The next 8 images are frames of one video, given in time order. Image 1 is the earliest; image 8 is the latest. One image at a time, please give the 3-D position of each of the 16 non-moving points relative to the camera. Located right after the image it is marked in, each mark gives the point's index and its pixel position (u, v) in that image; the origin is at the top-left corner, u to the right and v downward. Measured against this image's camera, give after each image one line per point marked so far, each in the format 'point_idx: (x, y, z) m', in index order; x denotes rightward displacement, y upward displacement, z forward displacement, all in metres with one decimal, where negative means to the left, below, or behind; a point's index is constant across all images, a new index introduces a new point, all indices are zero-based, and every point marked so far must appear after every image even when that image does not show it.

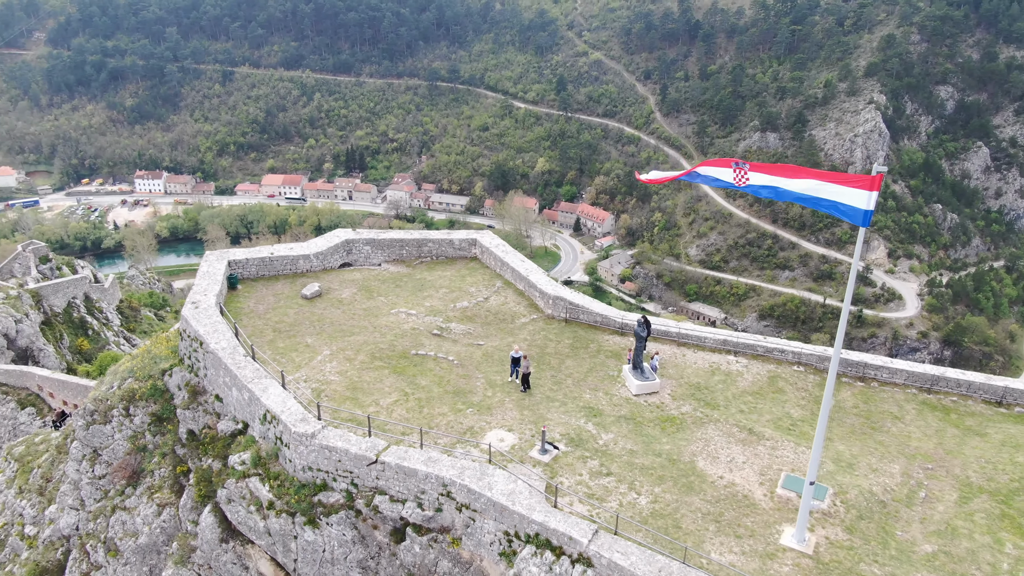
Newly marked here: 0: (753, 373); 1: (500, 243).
0: (+2.6, -0.9, +8.5) m
1: (-0.2, +0.6, +10.8) m
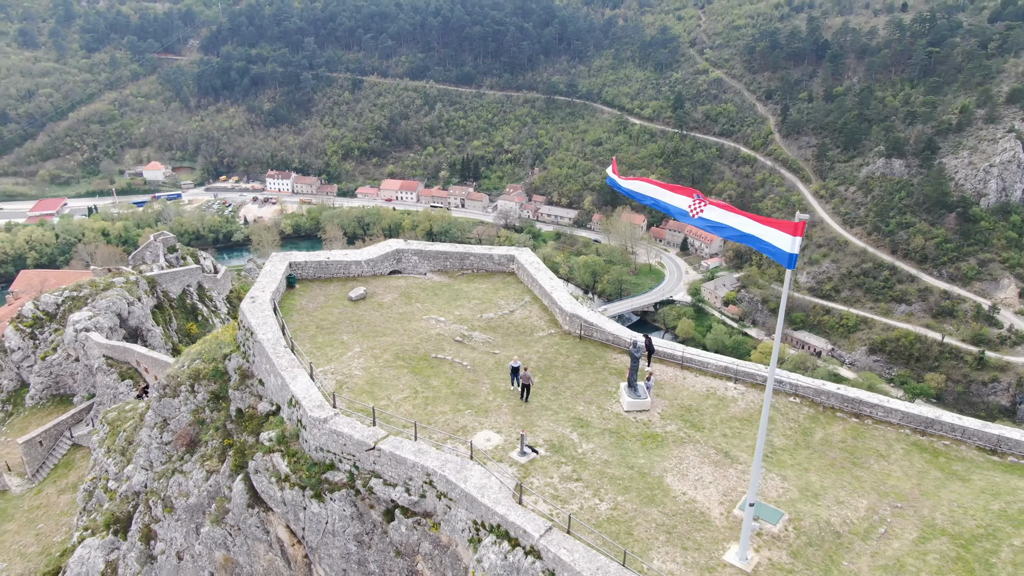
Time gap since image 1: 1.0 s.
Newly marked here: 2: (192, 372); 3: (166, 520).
0: (+2.6, -1.3, +8.8) m
1: (+0.3, +0.4, +11.5) m
2: (-4.5, -1.2, +10.8) m
3: (-4.4, -2.9, +9.9) m
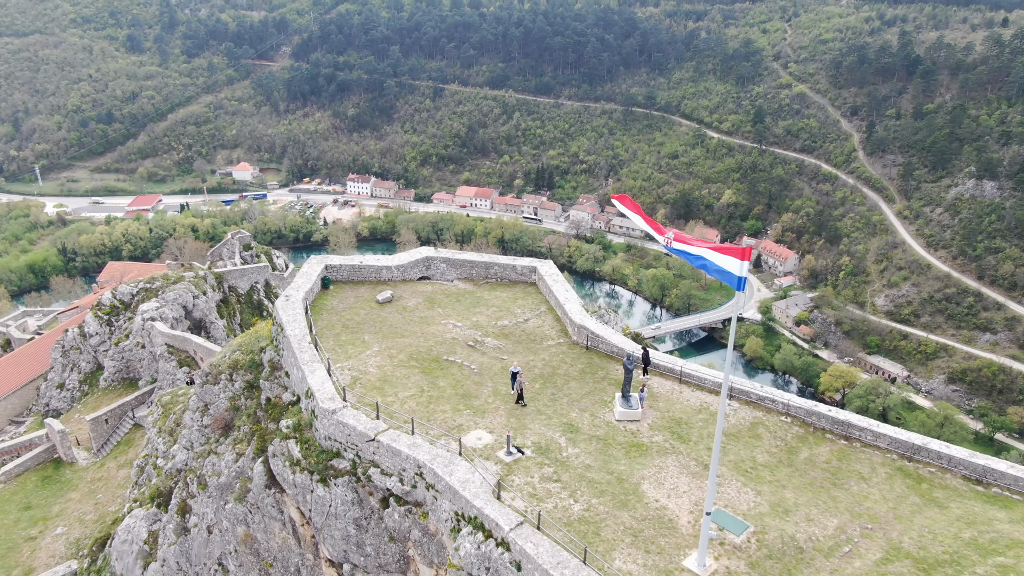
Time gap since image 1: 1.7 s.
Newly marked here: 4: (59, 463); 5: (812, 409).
0: (+2.6, -1.5, +9.1) m
1: (+0.7, +0.2, +12.0) m
2: (-4.2, -1.1, +11.8) m
3: (-4.3, -2.9, +10.9) m
4: (-9.5, -3.7, +16.3) m
5: (+3.4, -1.4, +9.0) m
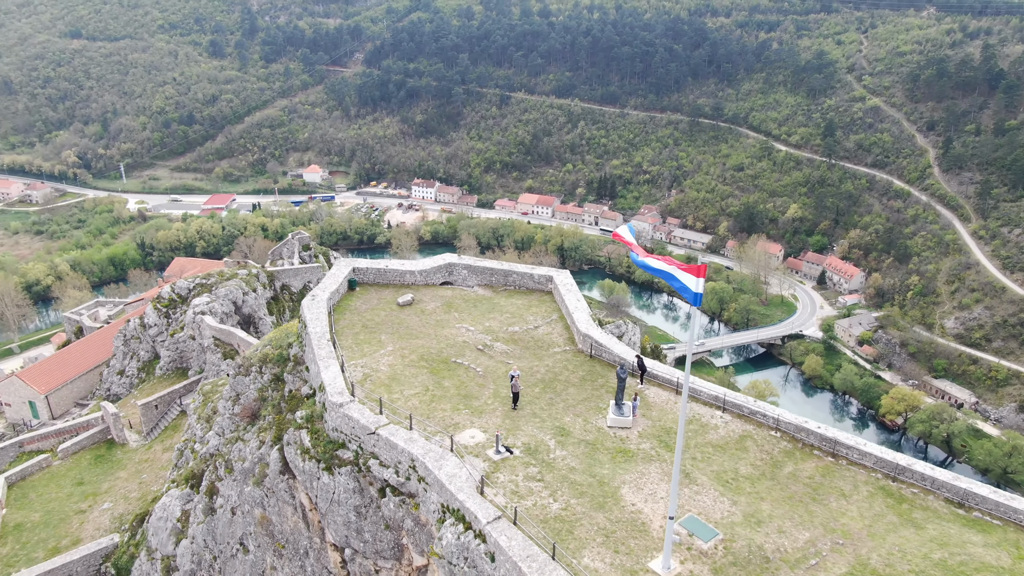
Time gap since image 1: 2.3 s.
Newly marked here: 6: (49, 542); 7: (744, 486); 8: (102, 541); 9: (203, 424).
0: (+2.6, -1.7, +9.3) m
1: (+0.9, +0.1, +12.4) m
2: (-4.0, -1.1, +12.6) m
3: (-4.3, -2.8, +11.6) m
4: (-9.0, -3.5, +17.4) m
5: (+3.4, -1.6, +9.2) m
6: (-8.4, -4.6, +14.2) m
7: (+2.5, -2.1, +8.3) m
8: (-7.3, -4.5, +13.9) m
9: (-5.5, -2.4, +13.9) m
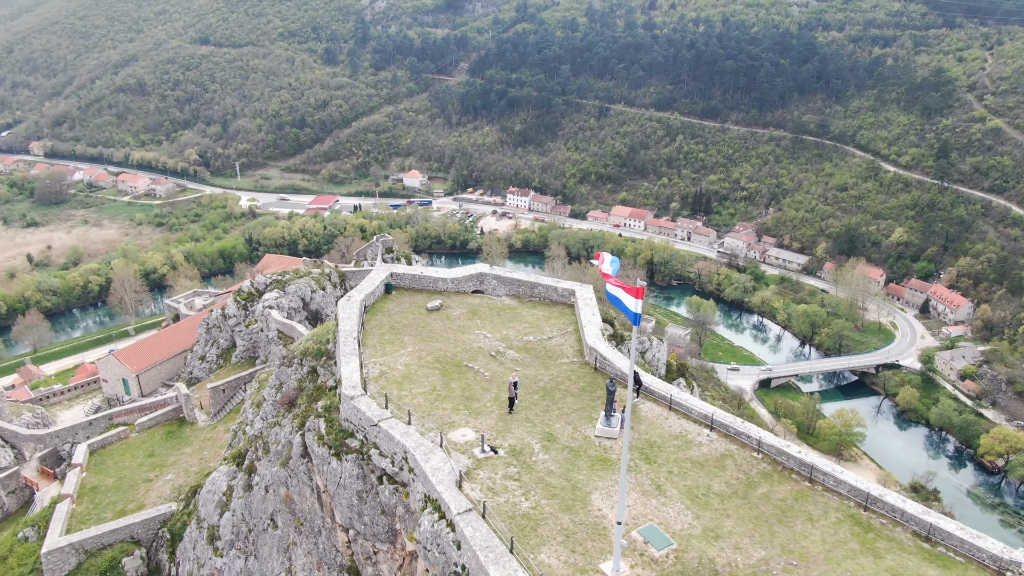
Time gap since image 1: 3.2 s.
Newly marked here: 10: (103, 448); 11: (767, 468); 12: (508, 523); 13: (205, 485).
0: (+2.5, -2.0, +9.6) m
1: (+1.3, -0.2, +12.9) m
2: (-3.7, -1.1, +13.7) m
3: (-4.1, -2.8, +12.8) m
4: (-8.1, -3.3, +19.1) m
5: (+3.3, -1.9, +9.4) m
6: (-8.0, -4.4, +15.8) m
7: (+2.2, -2.4, +8.7) m
8: (-6.9, -4.3, +15.4) m
9: (-5.0, -2.4, +15.1) m
10: (-9.6, -3.7, +18.2) m
11: (+3.0, -2.1, +9.3) m
12: (0.0, -2.5, +8.2) m
13: (-5.8, -3.7, +14.6) m
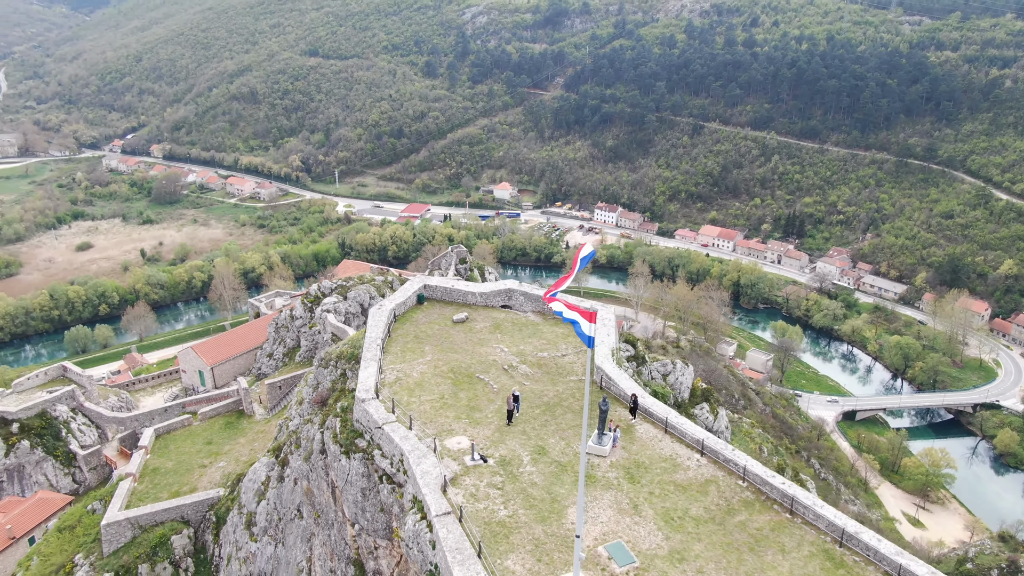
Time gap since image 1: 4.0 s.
0: (+2.3, -2.3, +9.8) m
1: (+1.7, -0.5, +13.2) m
2: (-3.2, -1.2, +14.5) m
3: (-3.8, -2.9, +13.6) m
4: (-7.1, -3.3, +20.4) m
5: (+3.1, -2.3, +9.4) m
6: (-7.4, -4.4, +17.1) m
7: (+2.0, -2.7, +8.8) m
8: (-6.4, -4.3, +16.6) m
9: (-4.5, -2.4, +16.1) m
10: (-8.7, -3.7, +19.7) m
11: (+2.9, -2.5, +9.3) m
12: (-0.3, -2.7, +8.7) m
13: (-5.3, -3.7, +15.7) m
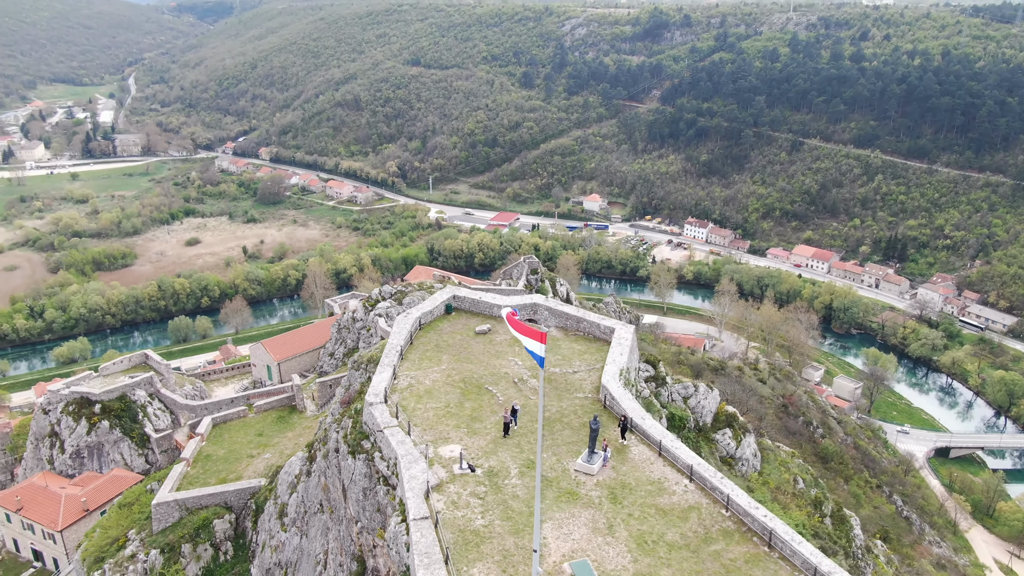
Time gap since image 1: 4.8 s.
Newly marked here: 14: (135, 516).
0: (+2.1, -2.6, +9.7) m
1: (+2.0, -0.8, +13.2) m
2: (-2.7, -1.3, +15.1) m
3: (-3.5, -3.0, +14.3) m
4: (-6.0, -3.3, +21.4) m
5: (+2.9, -2.6, +9.3) m
6: (-6.8, -4.3, +18.1) m
7: (+1.7, -3.0, +8.8) m
8: (-5.8, -4.4, +17.5) m
9: (-3.8, -2.5, +16.9) m
10: (-7.7, -3.6, +20.9) m
11: (+2.6, -2.8, +9.2) m
12: (-0.6, -2.8, +9.0) m
13: (-4.8, -3.8, +16.5) m
14: (-8.7, -5.3, +18.1) m
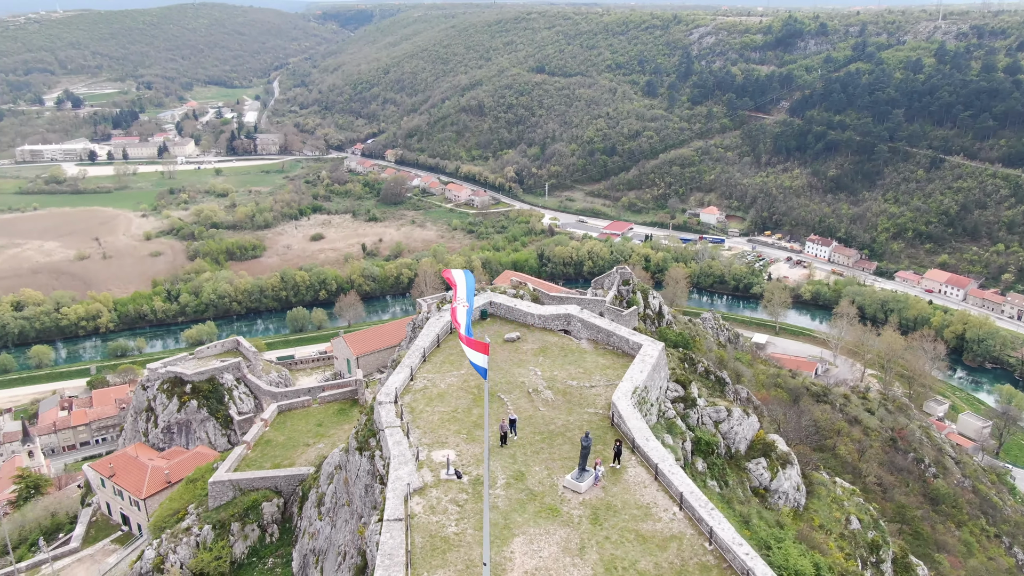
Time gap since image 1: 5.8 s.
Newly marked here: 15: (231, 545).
0: (+1.9, -2.8, +9.3) m
1: (+2.4, -1.1, +12.8) m
2: (-2.0, -1.4, +15.4) m
3: (-3.0, -2.9, +14.7) m
4: (-4.4, -3.3, +22.1) m
5: (+2.5, -2.9, +8.8) m
6: (-5.7, -4.2, +19.0) m
7: (+1.3, -3.2, +8.5) m
8: (-4.9, -4.2, +18.3) m
9: (-2.9, -2.5, +17.3) m
10: (-6.2, -3.4, +21.8) m
11: (+2.3, -3.1, +8.8) m
12: (-1.0, -2.9, +9.0) m
13: (-4.0, -3.7, +17.1) m
14: (-7.7, -5.0, +19.2) m
15: (-6.2, -5.6, +17.1) m
